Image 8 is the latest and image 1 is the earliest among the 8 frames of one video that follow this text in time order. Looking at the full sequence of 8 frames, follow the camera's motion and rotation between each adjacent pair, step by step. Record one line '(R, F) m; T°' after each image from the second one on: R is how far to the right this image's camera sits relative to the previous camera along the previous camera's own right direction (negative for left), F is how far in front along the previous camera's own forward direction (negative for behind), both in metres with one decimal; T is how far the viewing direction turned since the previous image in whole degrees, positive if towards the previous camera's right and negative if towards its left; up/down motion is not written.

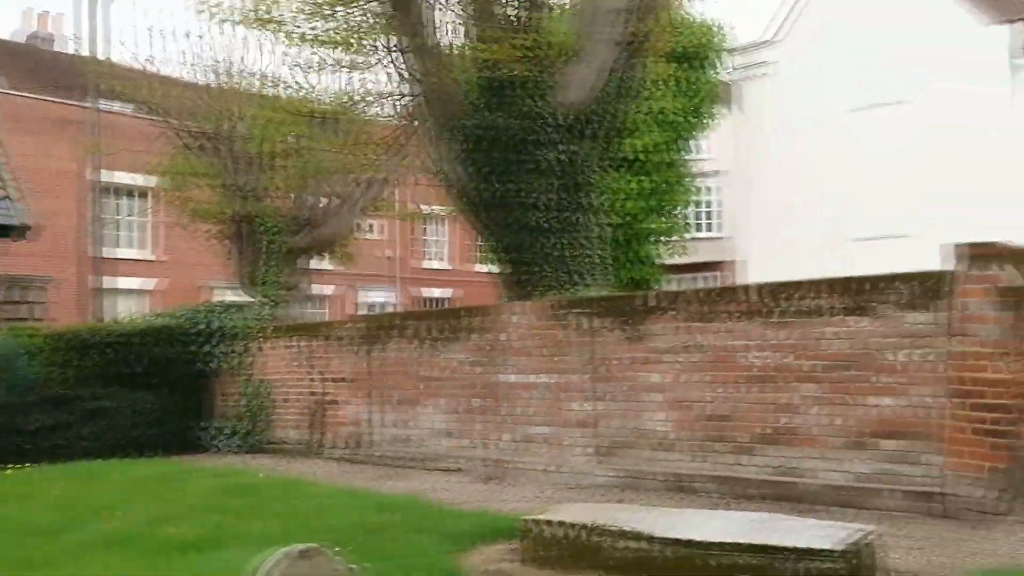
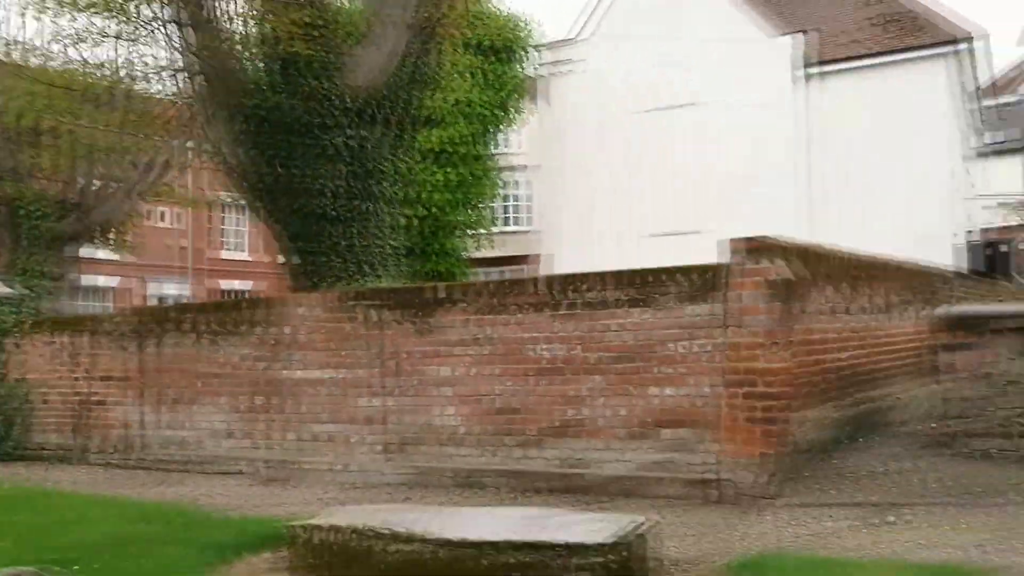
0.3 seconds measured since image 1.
(+0.3, +0.3) m; +11°
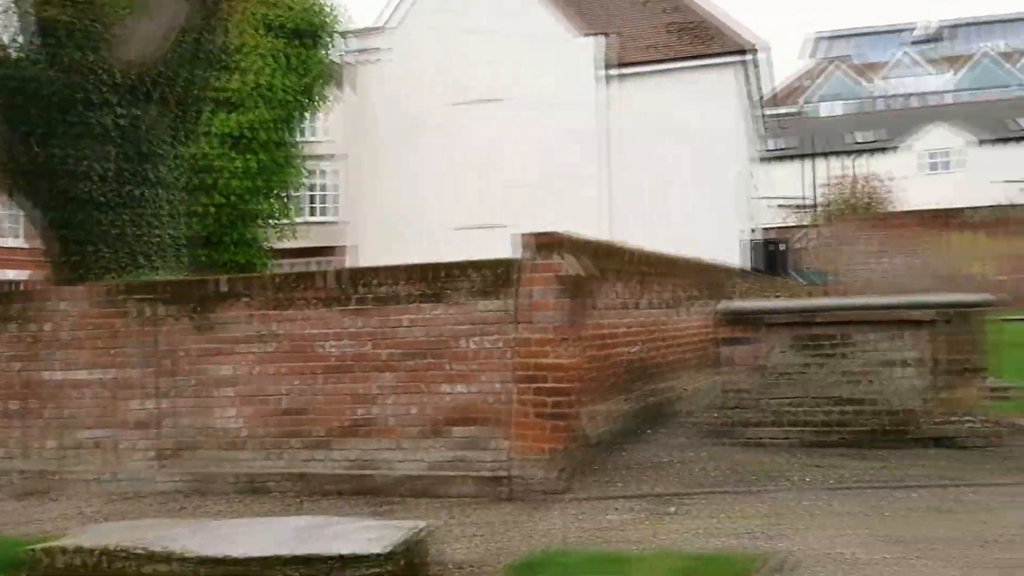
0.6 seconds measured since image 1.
(+0.2, +0.2) m; +12°
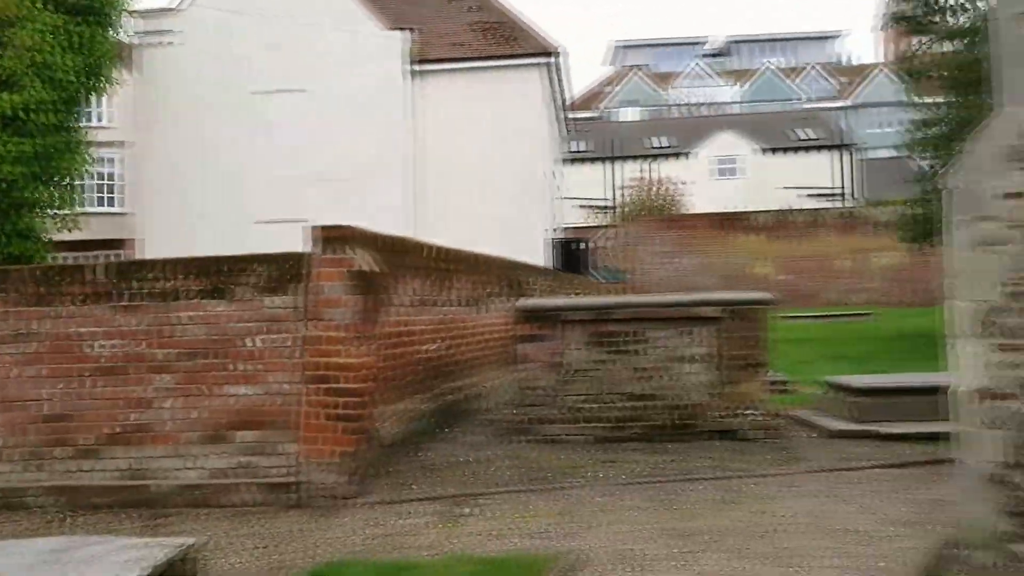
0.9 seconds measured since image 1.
(+0.1, +0.2) m; +12°
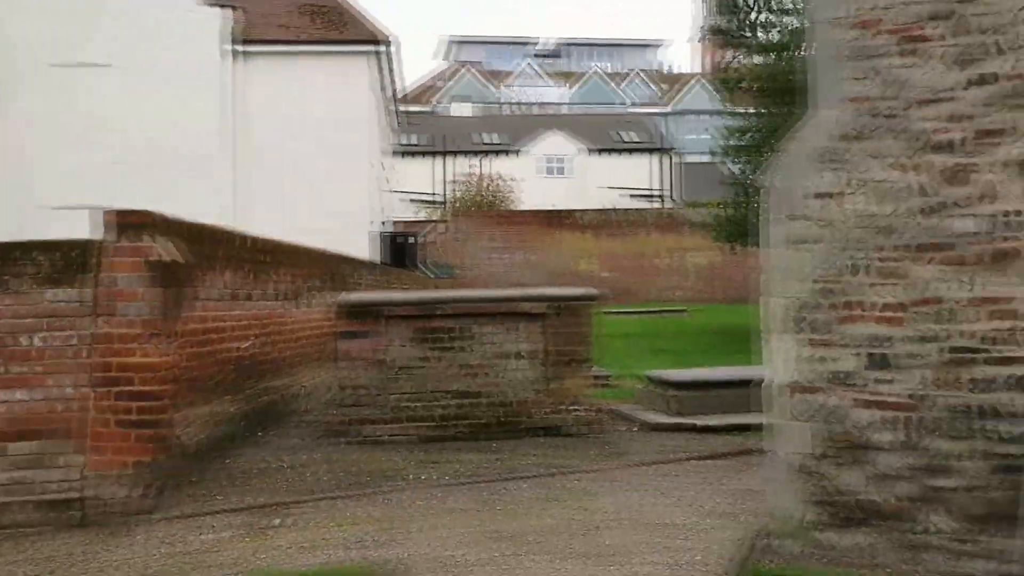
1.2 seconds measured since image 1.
(+0.1, +0.2) m; +10°
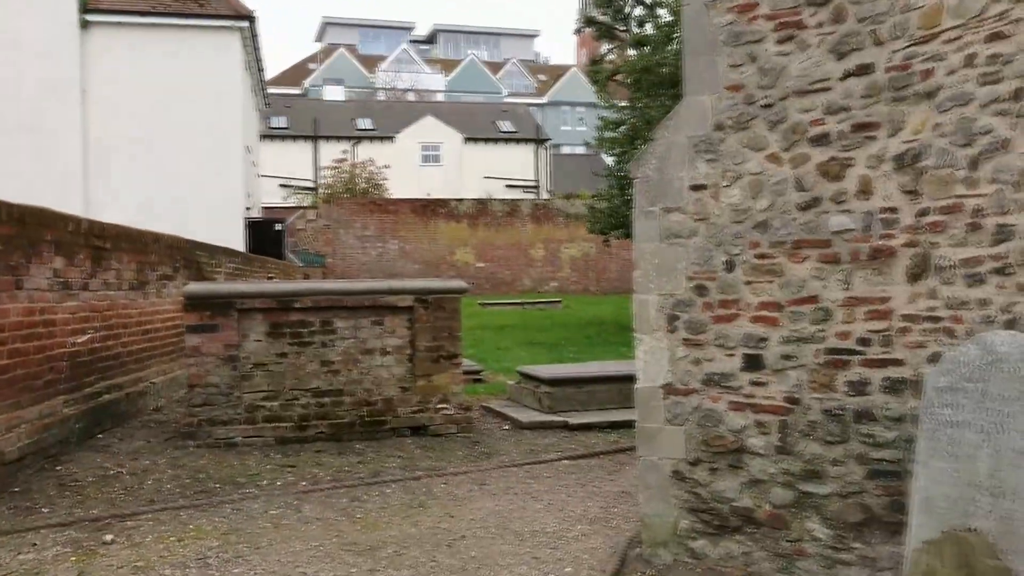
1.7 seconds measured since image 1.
(+0.1, +0.4) m; +8°
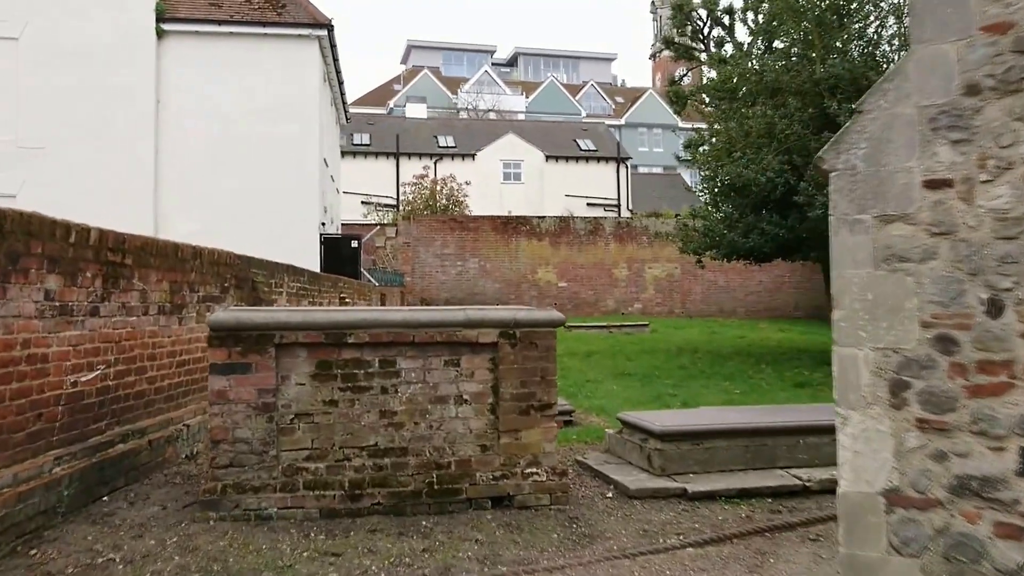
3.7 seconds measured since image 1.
(-0.2, +1.6) m; -5°
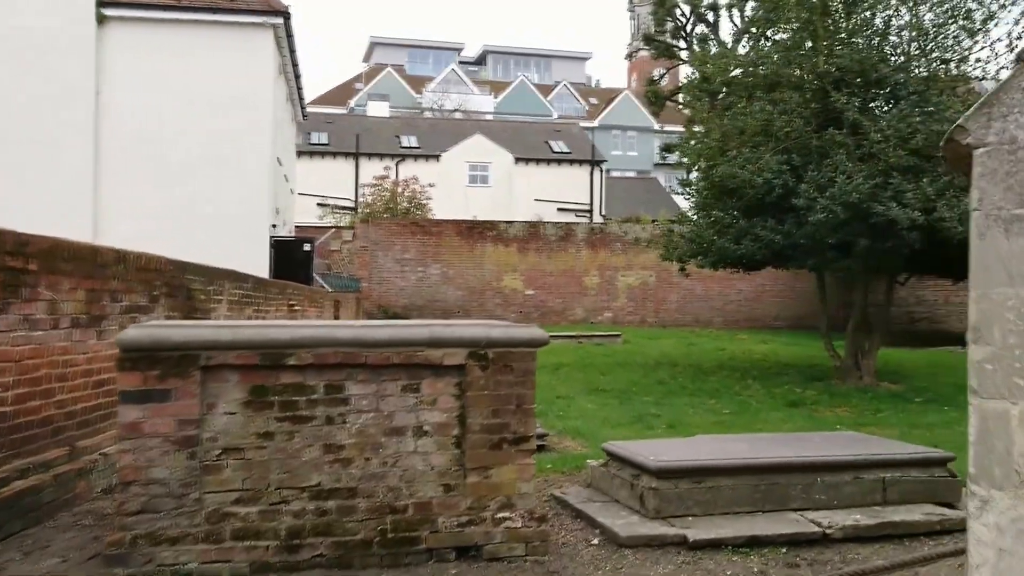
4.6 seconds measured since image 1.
(-0.1, +1.1) m; +2°
